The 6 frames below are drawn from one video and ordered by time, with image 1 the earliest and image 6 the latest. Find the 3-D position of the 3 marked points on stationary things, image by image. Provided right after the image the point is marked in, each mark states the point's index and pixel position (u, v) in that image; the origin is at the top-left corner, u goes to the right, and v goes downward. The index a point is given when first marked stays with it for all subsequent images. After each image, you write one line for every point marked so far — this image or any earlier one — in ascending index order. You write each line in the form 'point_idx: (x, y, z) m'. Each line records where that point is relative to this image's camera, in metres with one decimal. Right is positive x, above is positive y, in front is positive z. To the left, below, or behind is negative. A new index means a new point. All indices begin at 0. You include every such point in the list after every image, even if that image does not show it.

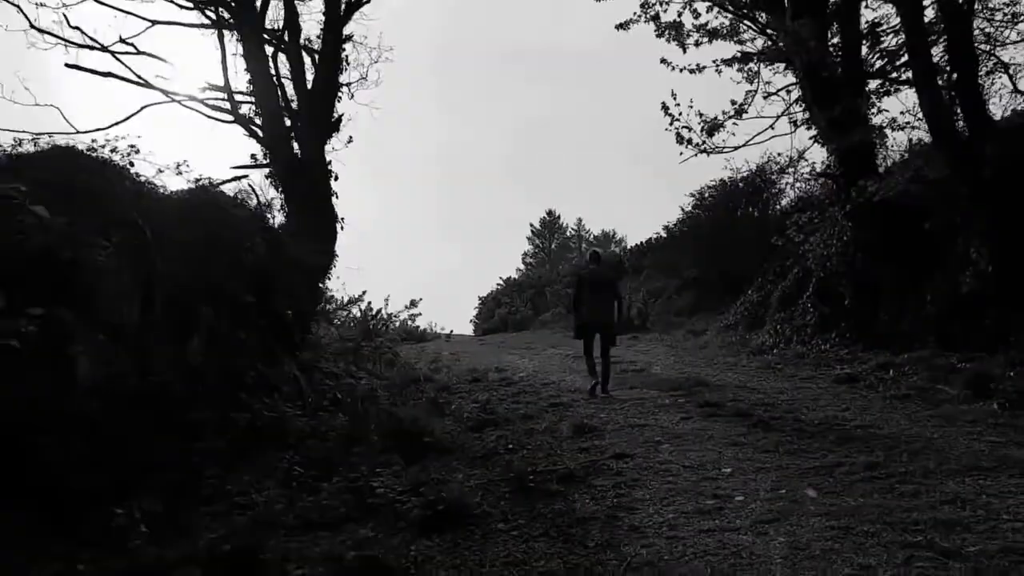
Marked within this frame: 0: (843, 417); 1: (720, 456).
0: (+2.7, -1.0, +7.7) m
1: (+1.4, -1.2, +6.5) m
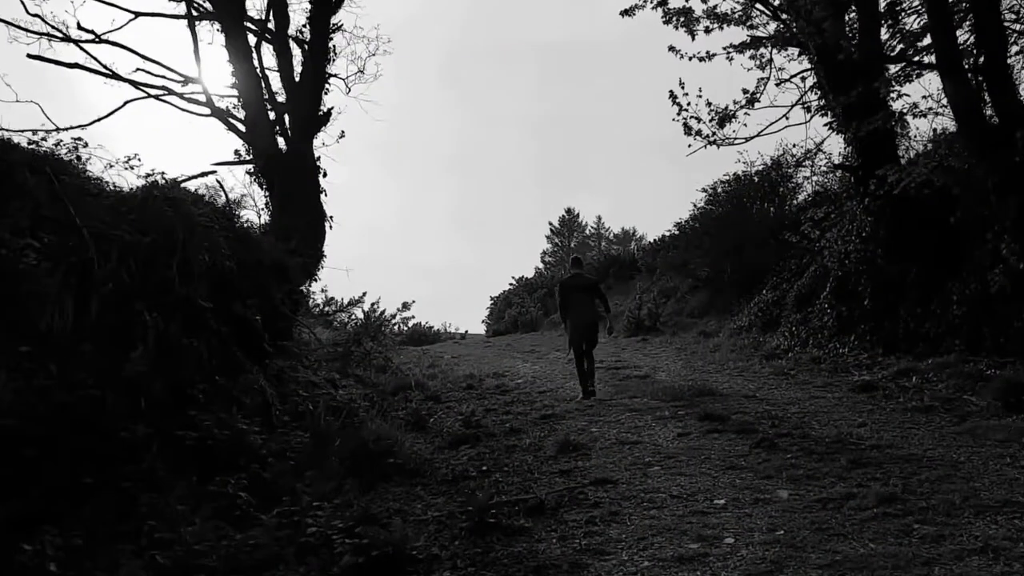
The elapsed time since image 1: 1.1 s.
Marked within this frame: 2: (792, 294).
0: (+2.5, -1.1, +6.9) m
1: (+1.2, -1.2, +5.7) m
2: (+4.2, -0.1, +14.2) m
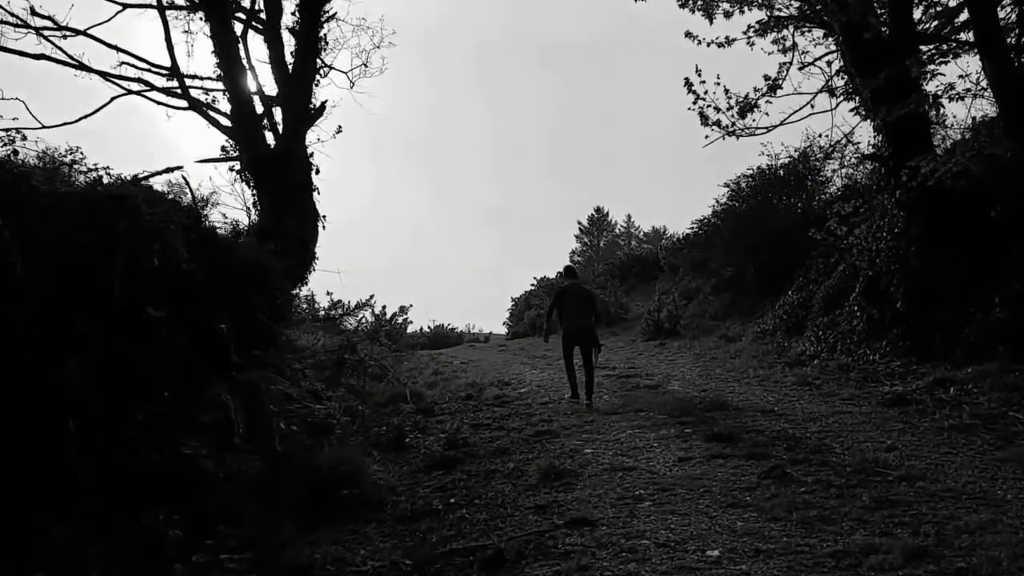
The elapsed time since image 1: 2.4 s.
0: (+2.3, -1.1, +5.9) m
1: (+1.0, -1.2, +4.8) m
2: (+4.3, -0.1, +13.2) m
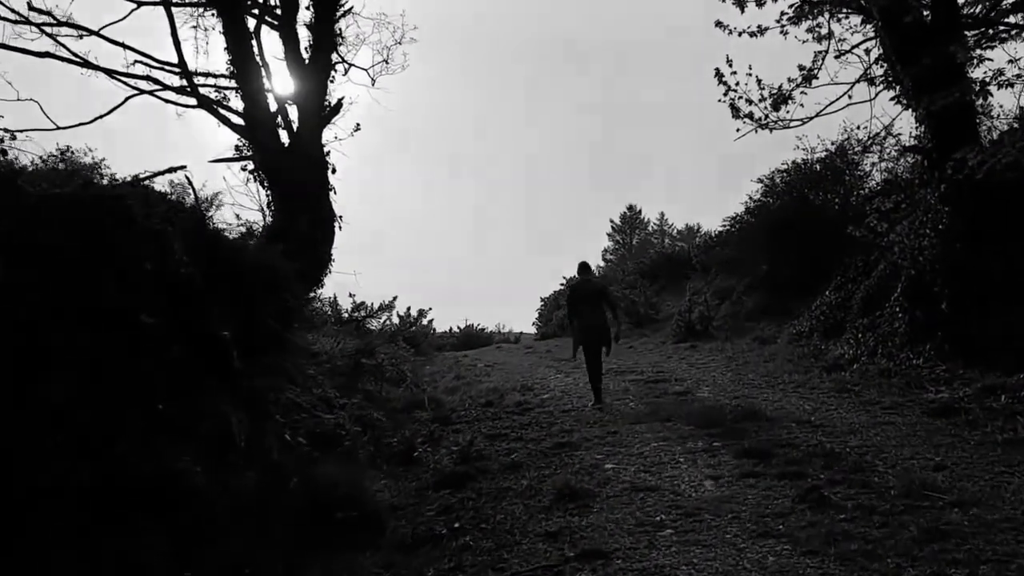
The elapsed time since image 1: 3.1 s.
0: (+2.4, -1.1, +5.4) m
1: (+1.0, -1.2, +4.3) m
2: (+4.6, -0.1, +12.6) m
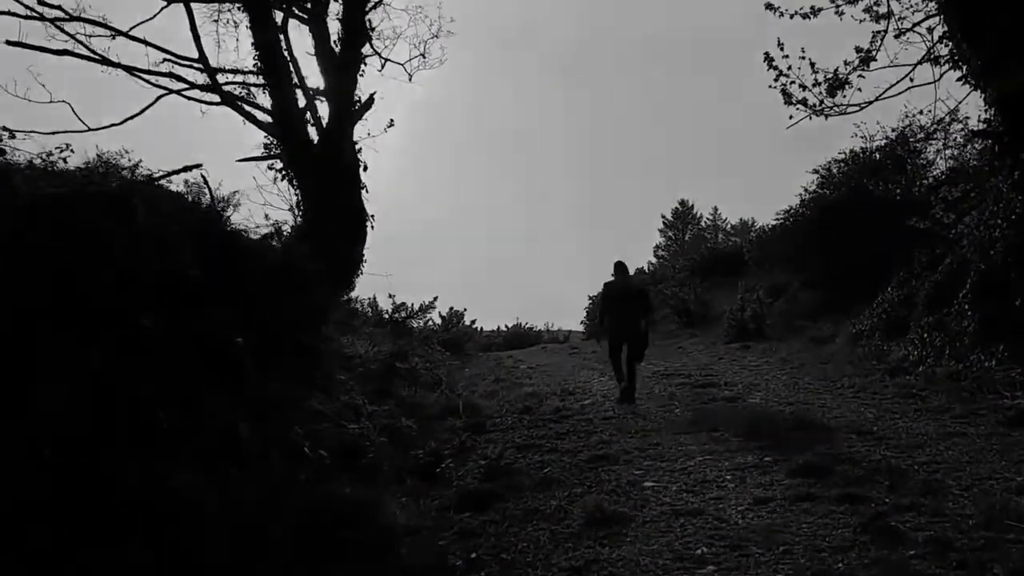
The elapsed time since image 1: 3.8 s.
0: (+2.5, -1.1, +4.7) m
1: (+1.1, -1.2, +3.7) m
2: (+5.1, -0.1, +11.8) m
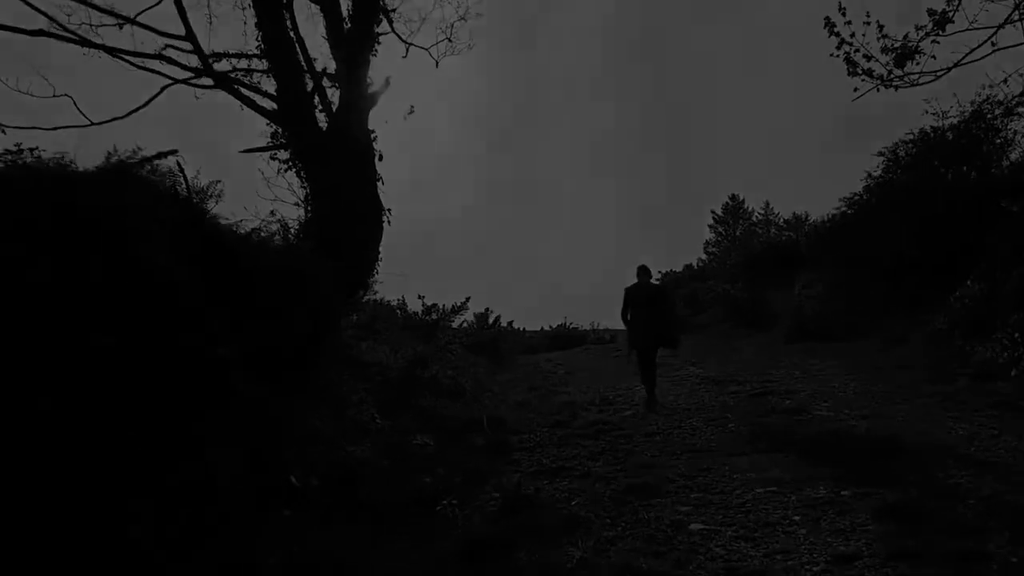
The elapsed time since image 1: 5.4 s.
0: (+2.5, -1.1, +3.4) m
1: (+1.0, -1.2, +2.5) m
2: (+5.5, 0.0, +10.3) m
